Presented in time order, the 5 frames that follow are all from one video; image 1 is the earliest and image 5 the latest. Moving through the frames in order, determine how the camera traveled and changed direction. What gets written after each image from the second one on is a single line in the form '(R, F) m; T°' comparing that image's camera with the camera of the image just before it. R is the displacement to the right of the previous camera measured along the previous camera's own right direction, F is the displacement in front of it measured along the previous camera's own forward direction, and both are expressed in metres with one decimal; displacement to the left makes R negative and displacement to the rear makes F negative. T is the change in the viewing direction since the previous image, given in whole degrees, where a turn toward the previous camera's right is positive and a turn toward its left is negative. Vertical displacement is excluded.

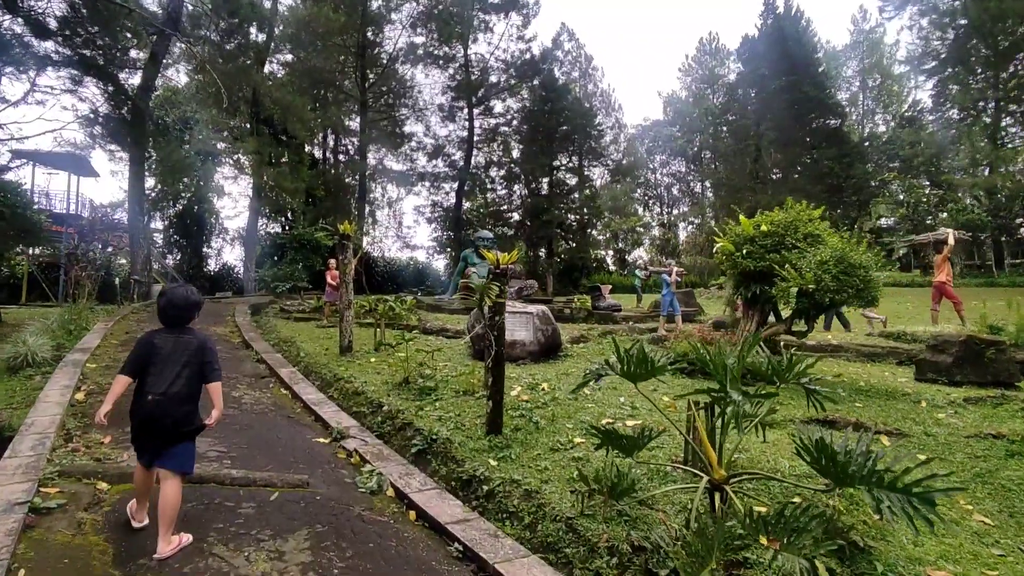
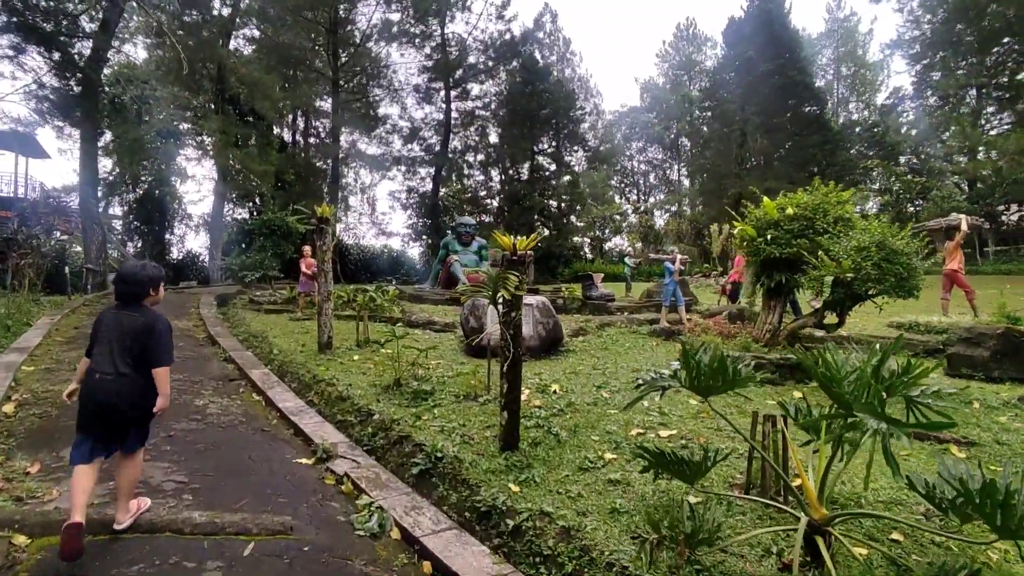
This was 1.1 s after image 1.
(-0.3, +0.6) m; +3°
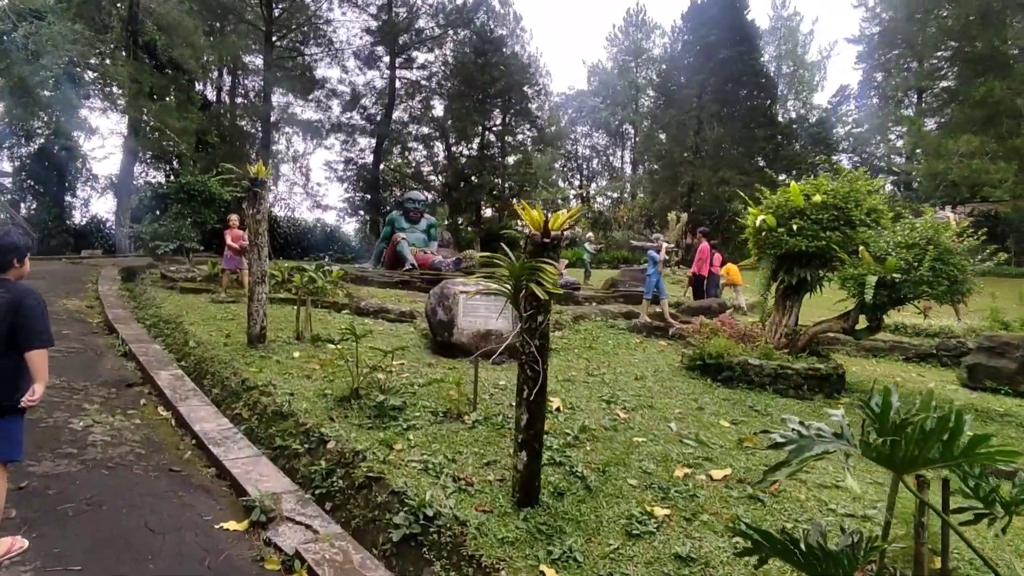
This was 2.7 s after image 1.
(-0.4, +1.0) m; +6°
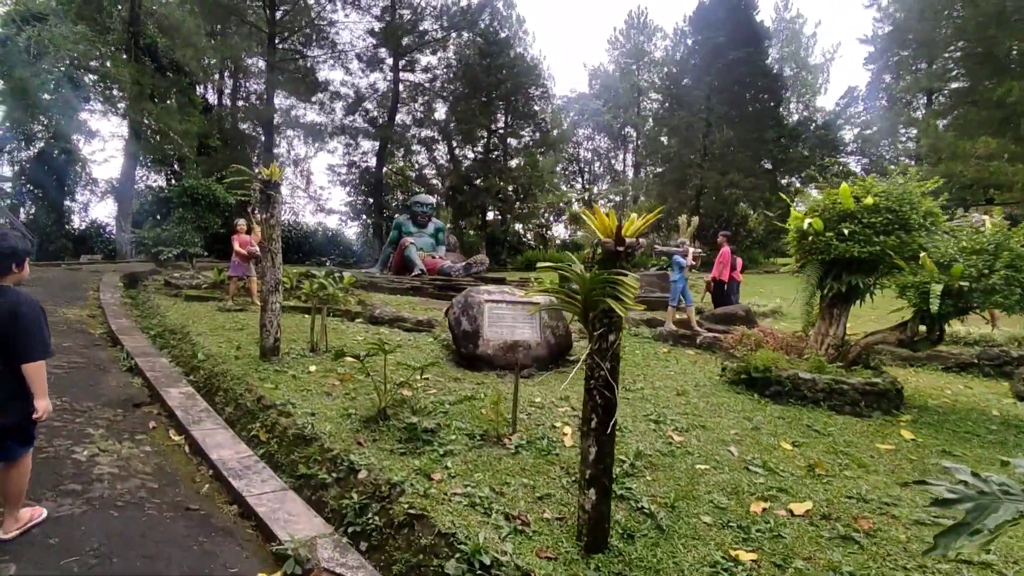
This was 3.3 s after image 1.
(-0.3, +0.3) m; 0°
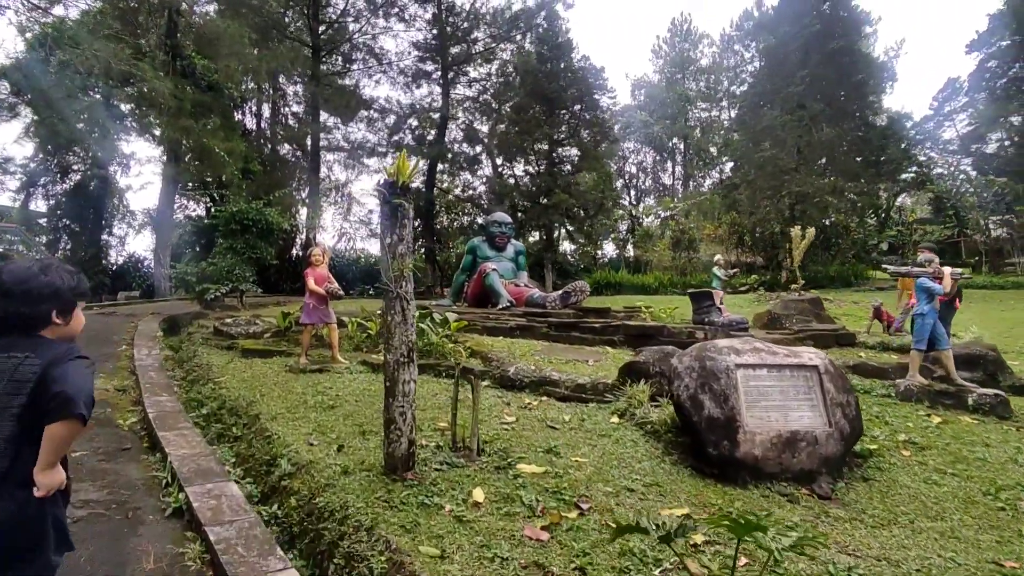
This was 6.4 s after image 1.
(-1.2, +1.9) m; -3°
